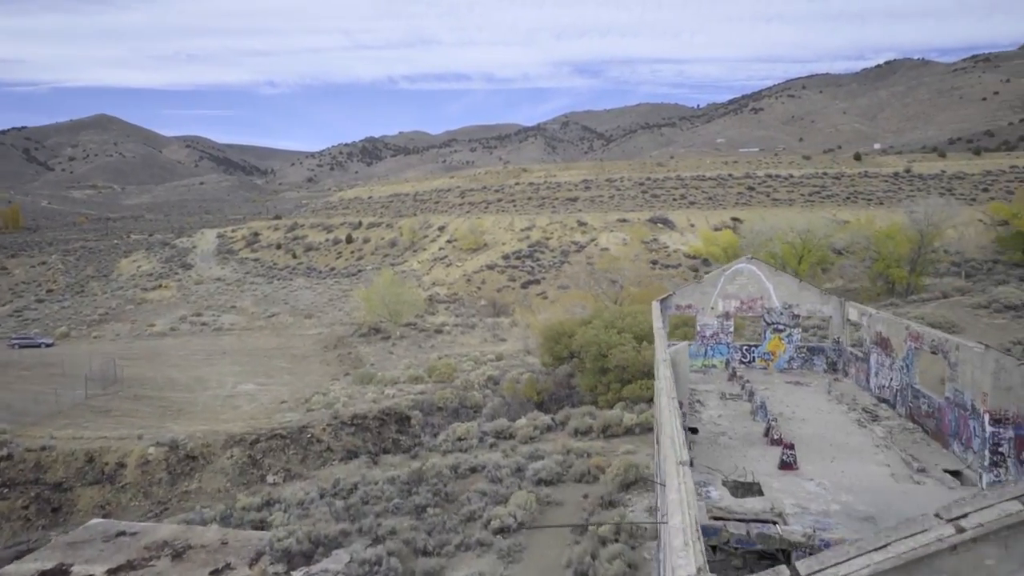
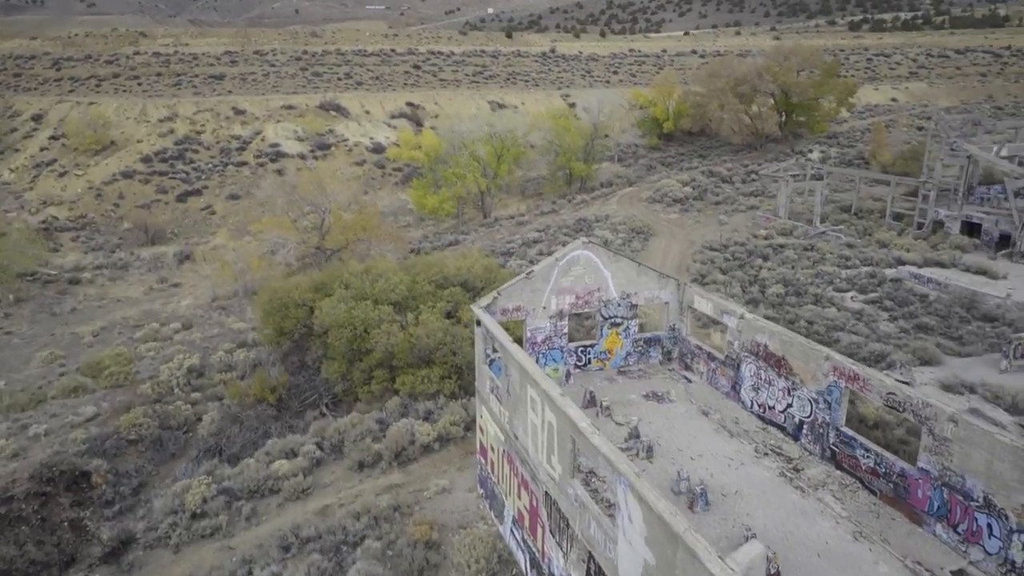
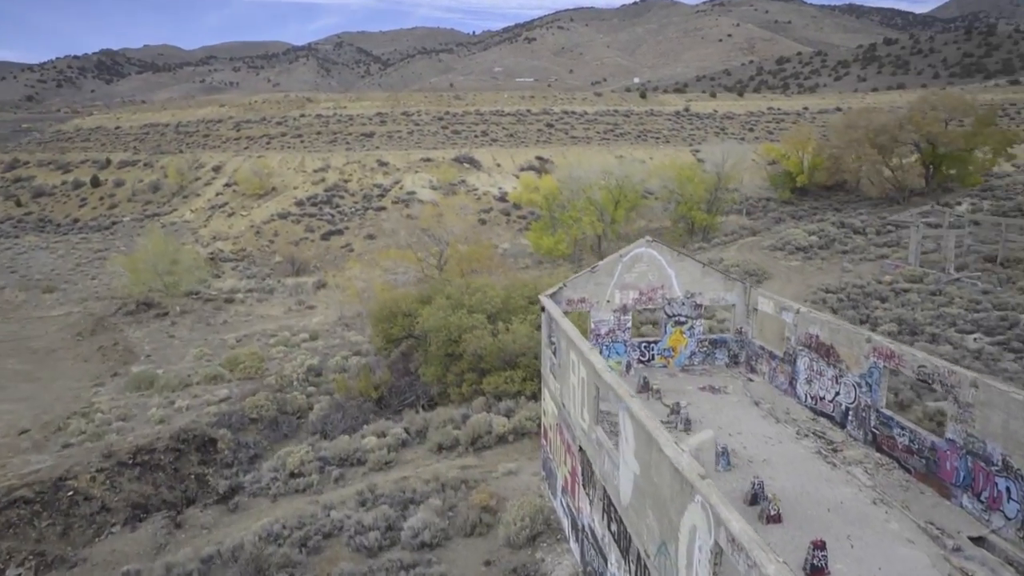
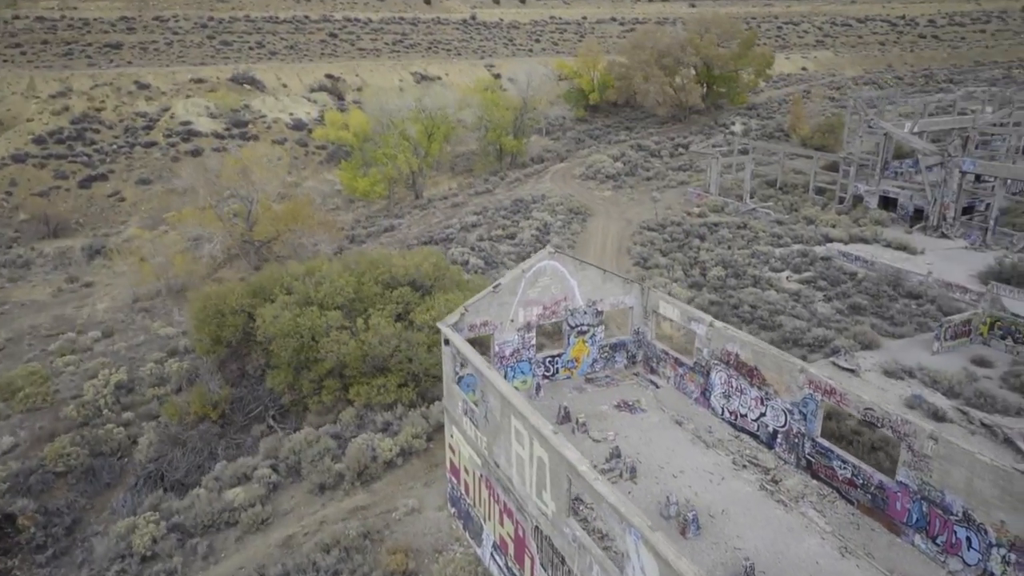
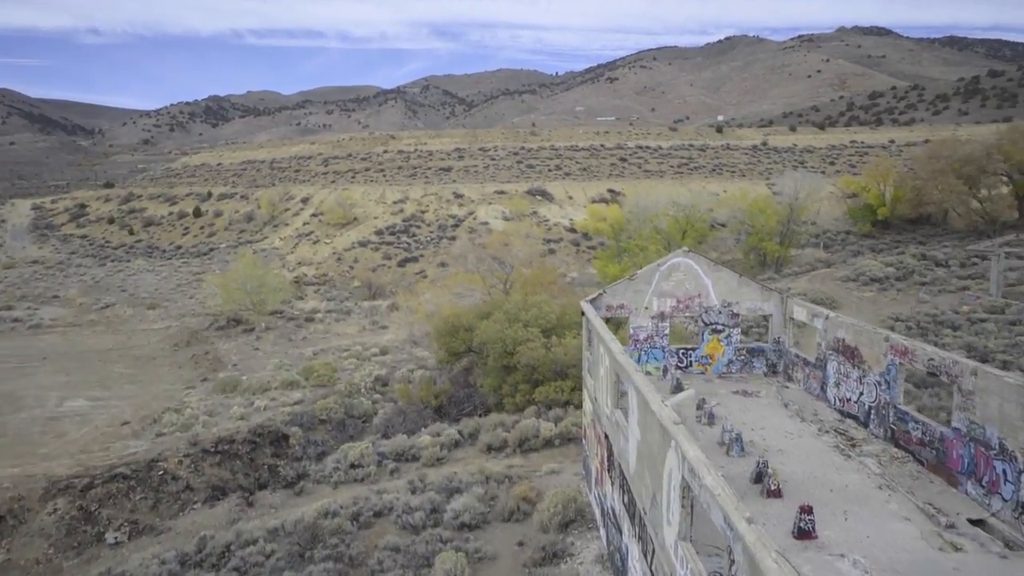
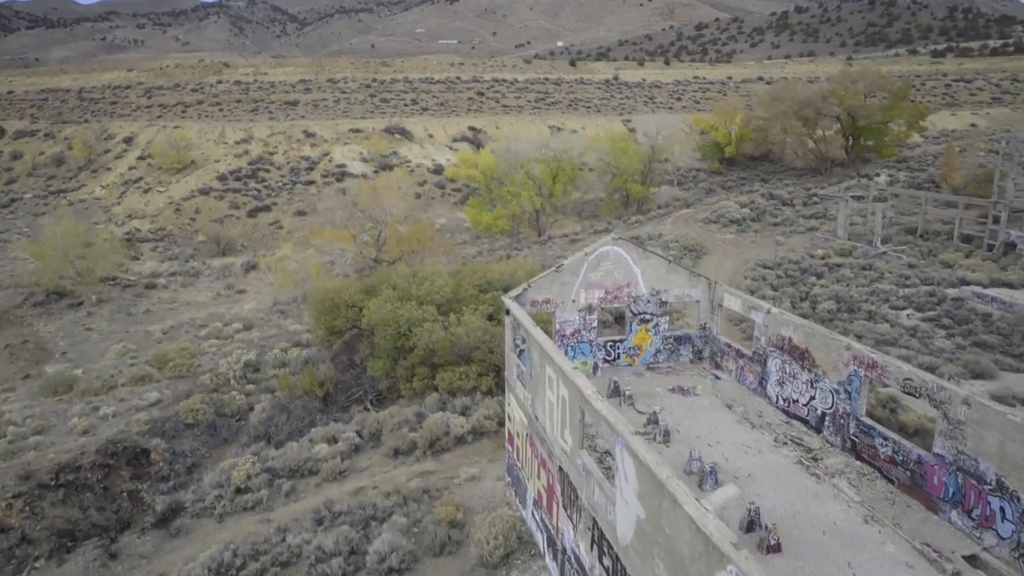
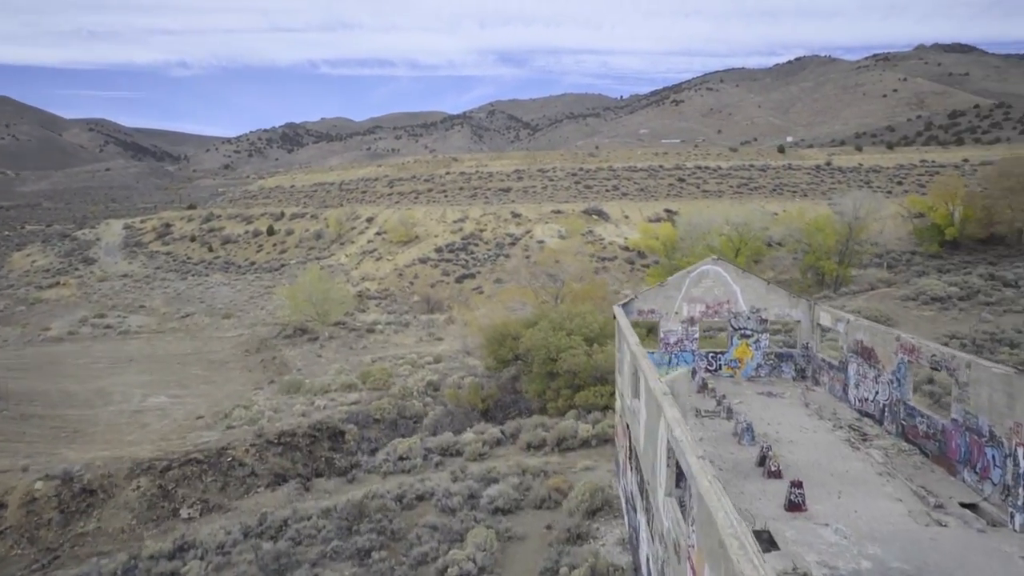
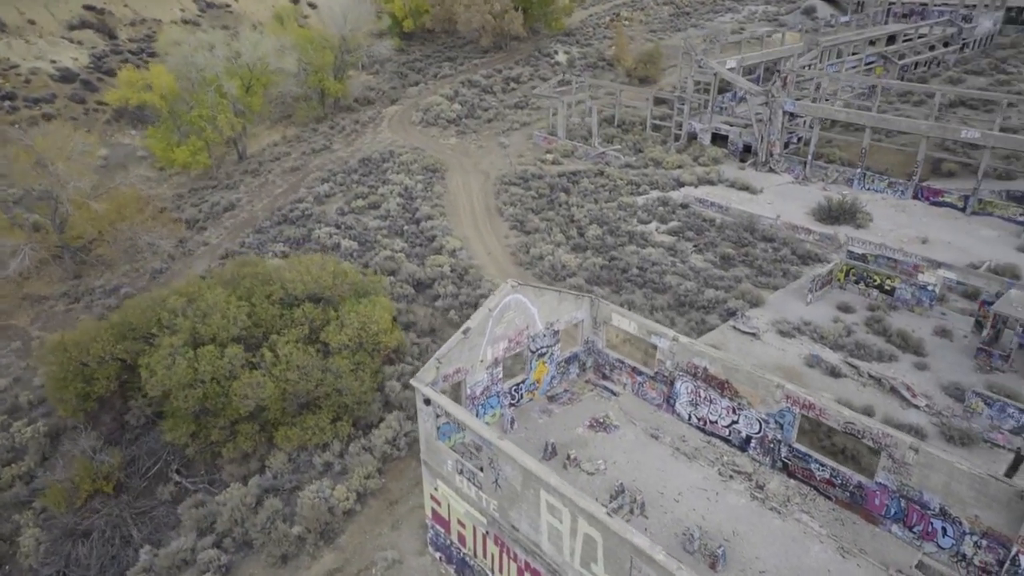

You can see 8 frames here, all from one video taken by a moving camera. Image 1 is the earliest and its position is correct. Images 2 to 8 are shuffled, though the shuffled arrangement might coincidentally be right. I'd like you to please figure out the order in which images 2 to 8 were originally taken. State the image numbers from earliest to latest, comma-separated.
7, 5, 3, 6, 2, 4, 8
